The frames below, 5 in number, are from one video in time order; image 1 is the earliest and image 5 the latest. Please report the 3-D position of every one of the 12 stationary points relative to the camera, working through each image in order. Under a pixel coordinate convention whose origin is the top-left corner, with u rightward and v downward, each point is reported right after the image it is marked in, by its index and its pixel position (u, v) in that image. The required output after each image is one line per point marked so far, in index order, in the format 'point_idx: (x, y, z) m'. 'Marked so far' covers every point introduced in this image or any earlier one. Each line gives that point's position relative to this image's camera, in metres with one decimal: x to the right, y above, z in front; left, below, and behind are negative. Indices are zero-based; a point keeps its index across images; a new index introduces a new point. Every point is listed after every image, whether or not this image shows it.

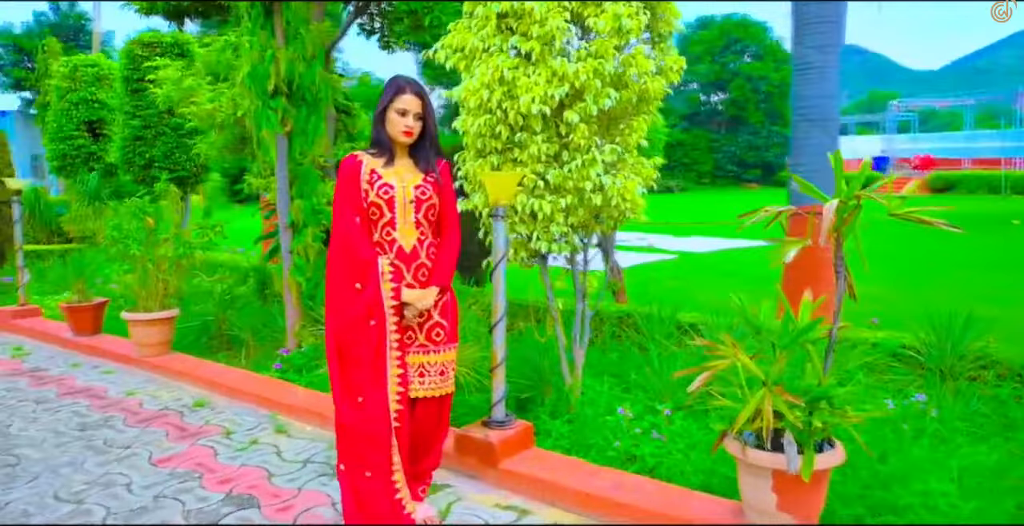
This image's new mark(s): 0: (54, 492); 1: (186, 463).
0: (-2.0, -1.0, +3.2) m
1: (-1.5, -0.9, +3.4) m
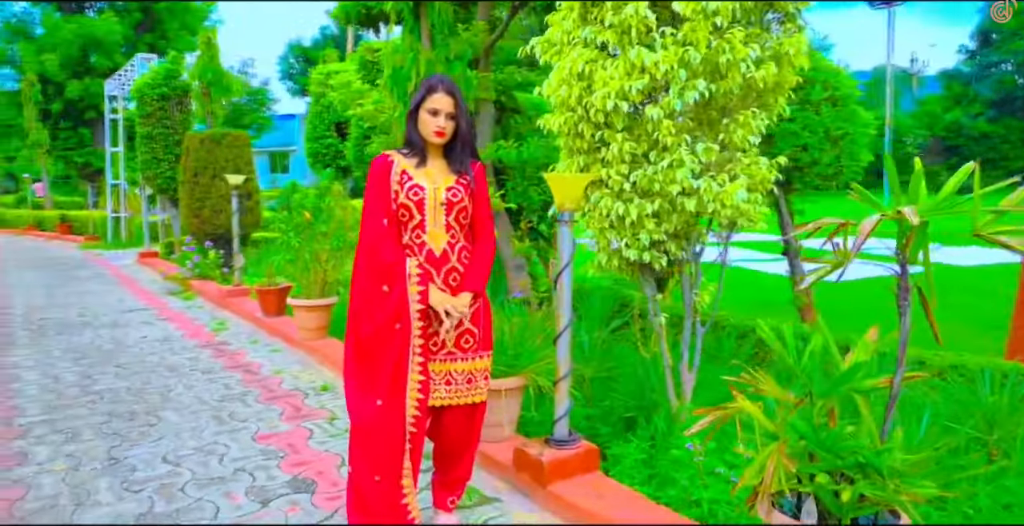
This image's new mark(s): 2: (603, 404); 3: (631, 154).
0: (-1.7, -0.9, +3.6) m
1: (-1.1, -0.9, +3.6) m
2: (+0.5, -0.7, +3.6) m
3: (+0.4, +0.4, +3.0) m
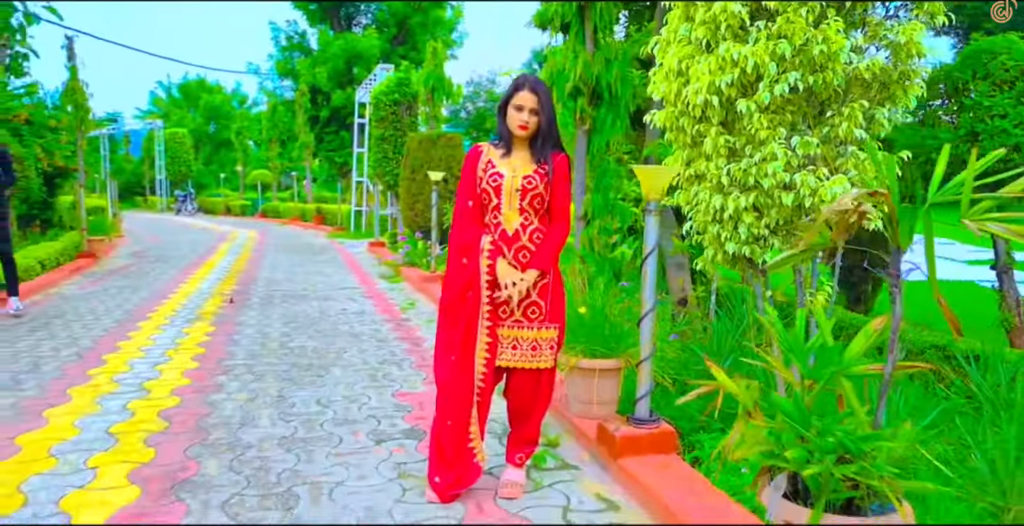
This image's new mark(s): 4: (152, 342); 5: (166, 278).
0: (-1.1, -0.8, +4.2) m
1: (-0.5, -0.7, +4.1) m
2: (+1.0, -0.7, +3.6) m
3: (+0.8, +0.5, +3.0) m
4: (-3.1, -0.7, +6.4) m
5: (-5.1, -0.2, +11.0) m
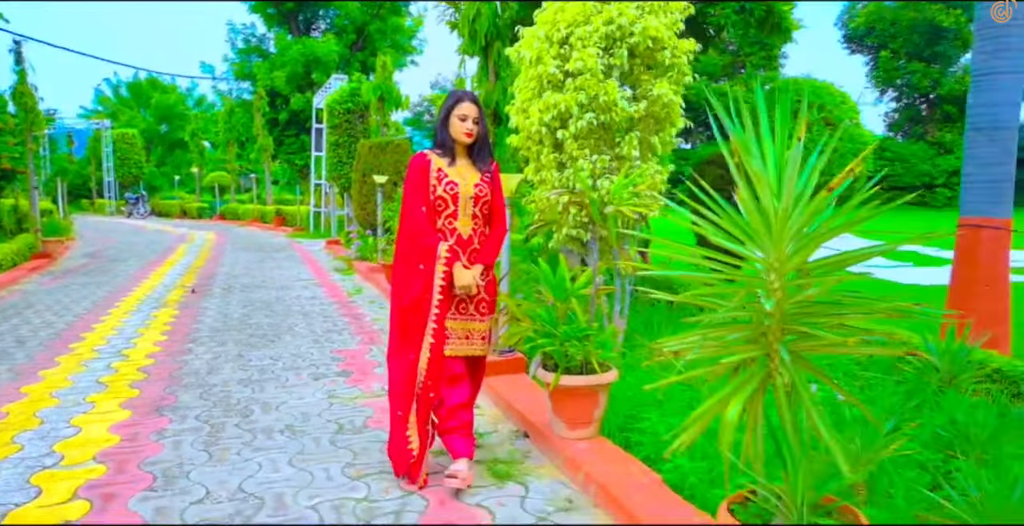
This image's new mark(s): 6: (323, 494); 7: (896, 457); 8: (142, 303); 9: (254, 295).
0: (-1.7, -0.6, +5.3) m
1: (-1.2, -0.6, +5.2) m
2: (+0.4, -0.5, +4.8) m
3: (+0.3, +0.6, +4.2) m
4: (-3.8, -0.6, +7.3) m
5: (-6.1, -0.2, +11.9) m
6: (-0.7, -0.9, +2.8) m
7: (+1.4, -0.7, +2.7) m
8: (-4.3, -0.5, +8.7) m
9: (-3.1, -0.4, +8.8) m
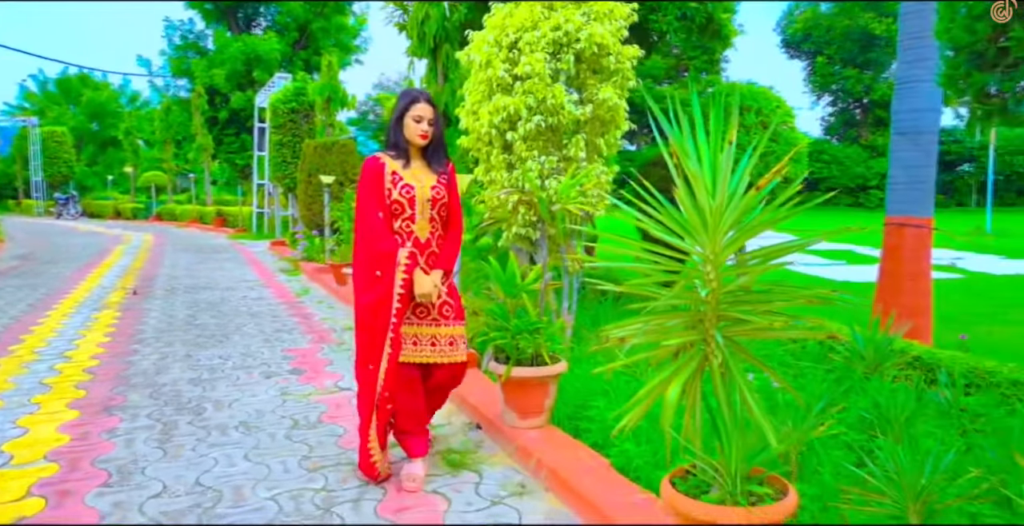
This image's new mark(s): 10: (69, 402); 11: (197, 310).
0: (-2.1, -0.6, +5.3) m
1: (-1.5, -0.6, +5.2) m
2: (0.0, -0.5, +4.9) m
3: (0.0, +0.6, +4.4) m
4: (-4.3, -0.6, +7.2) m
5: (-6.9, -0.2, +11.5) m
6: (-0.9, -0.8, +2.8) m
7: (+1.2, -0.7, +3.0) m
8: (-4.9, -0.5, +8.5) m
9: (-3.7, -0.4, +8.7) m
10: (-2.6, -0.8, +4.4) m
11: (-3.2, -0.5, +7.5) m
